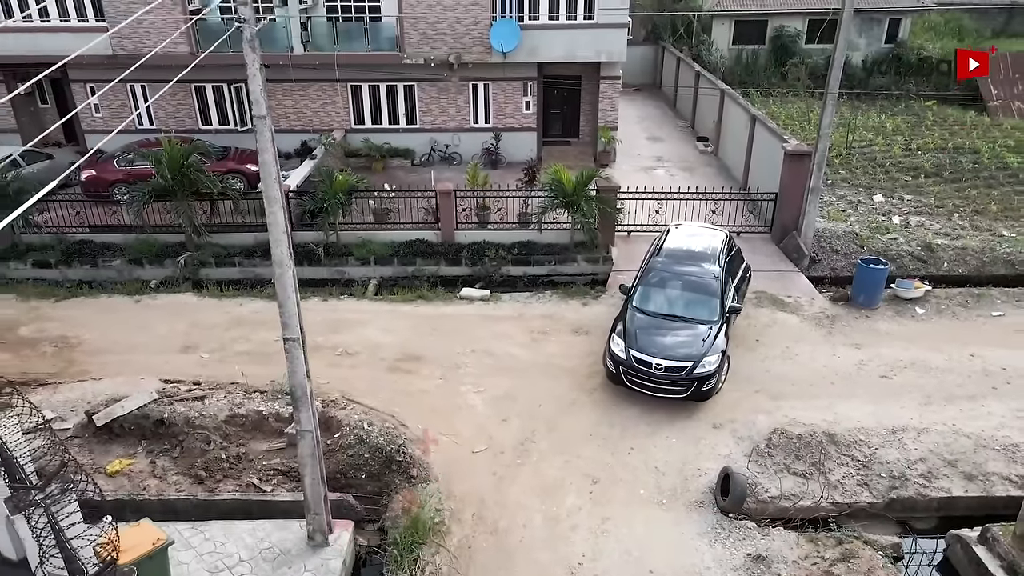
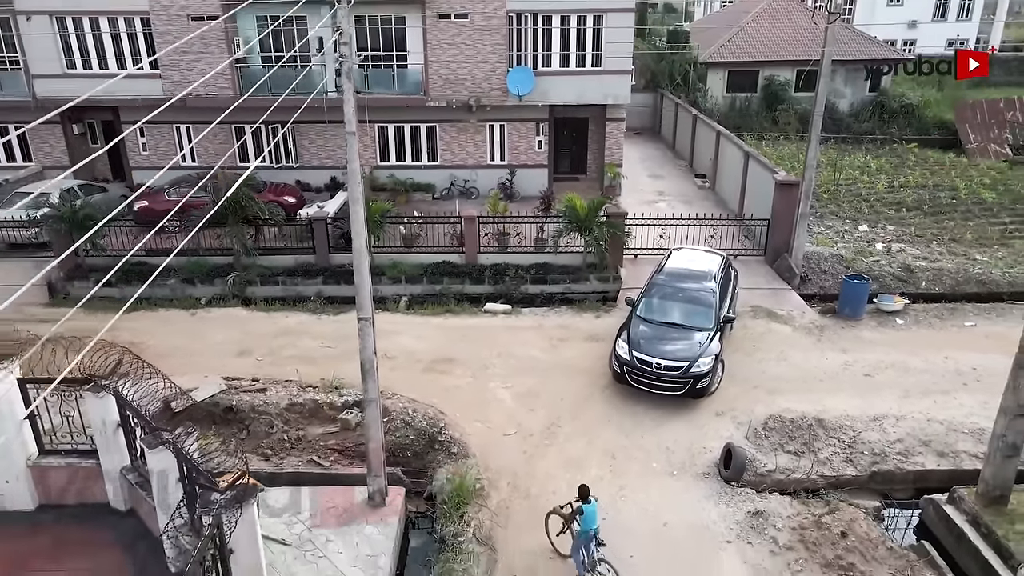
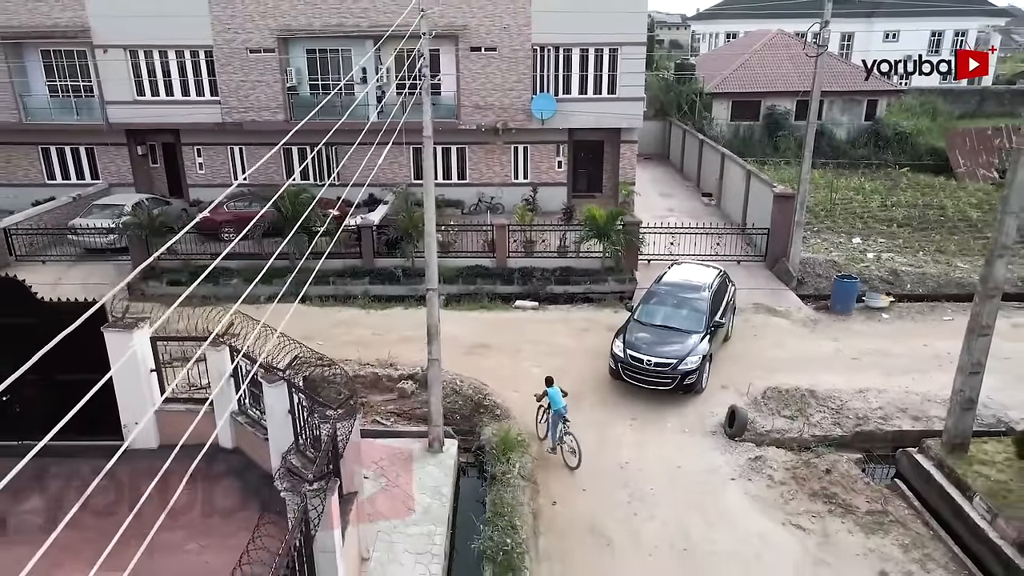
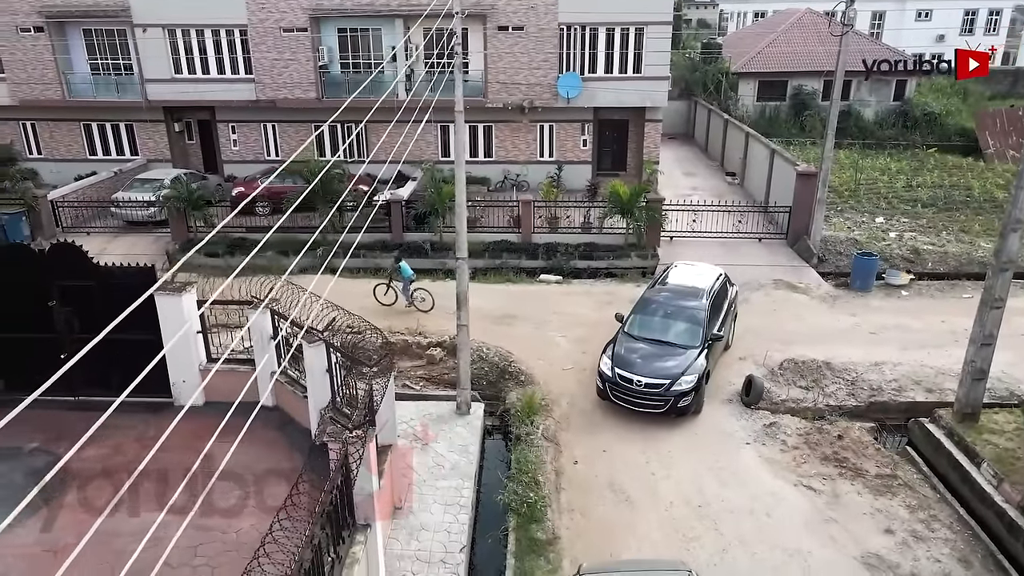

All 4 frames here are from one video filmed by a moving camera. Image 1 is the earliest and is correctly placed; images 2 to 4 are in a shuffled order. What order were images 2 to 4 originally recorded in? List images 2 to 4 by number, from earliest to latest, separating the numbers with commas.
2, 3, 4
